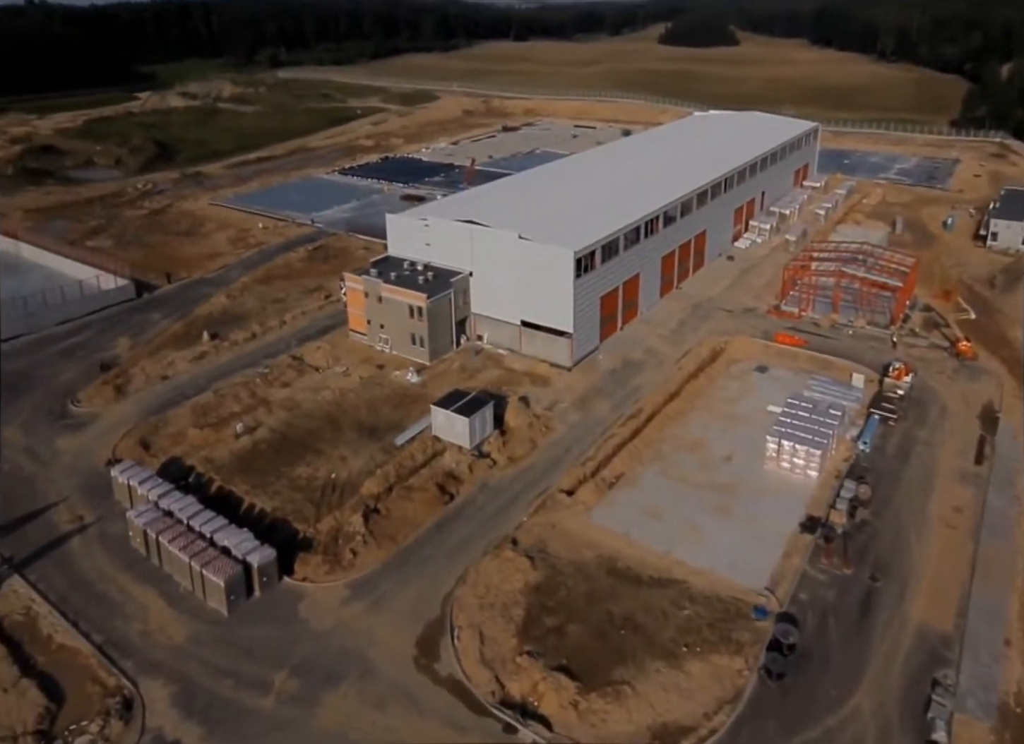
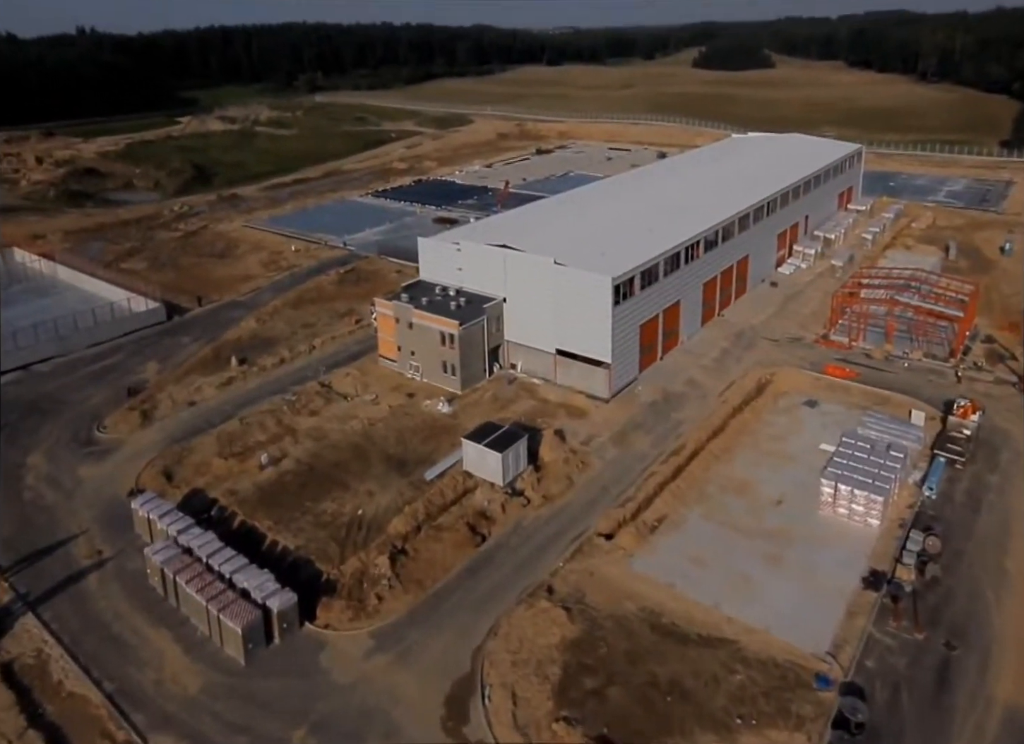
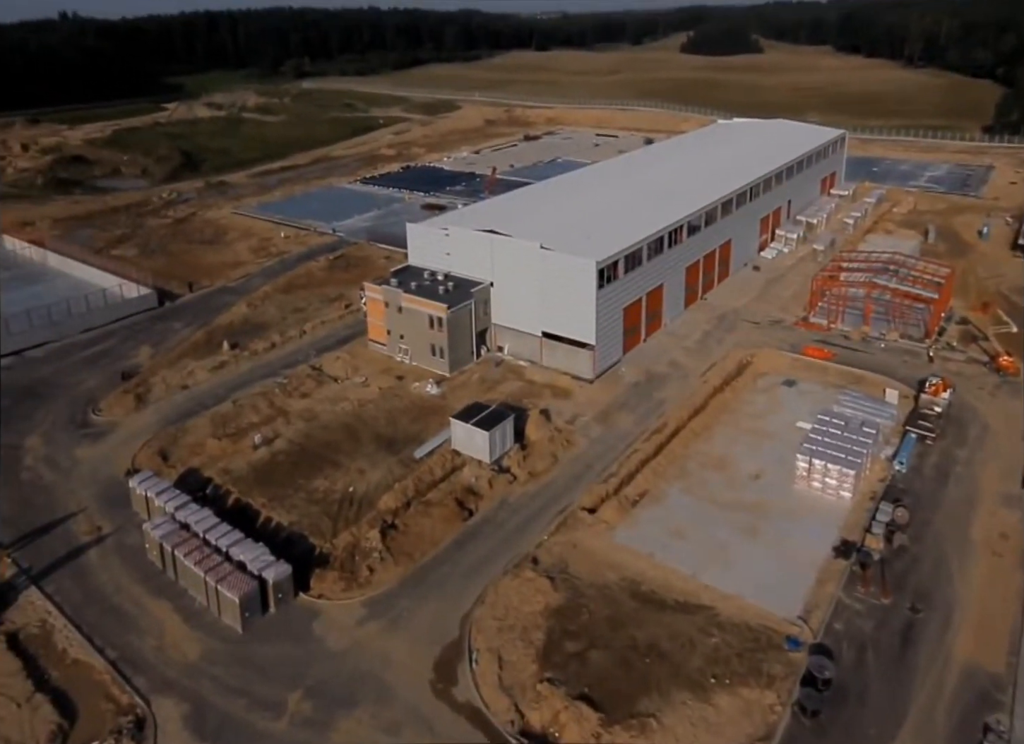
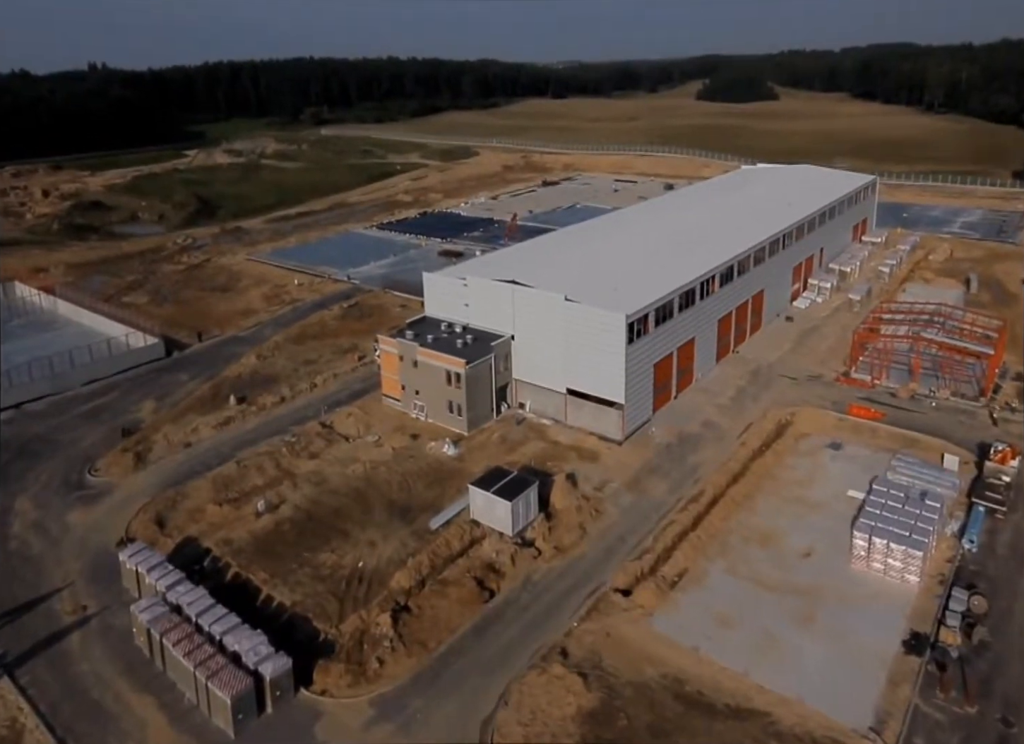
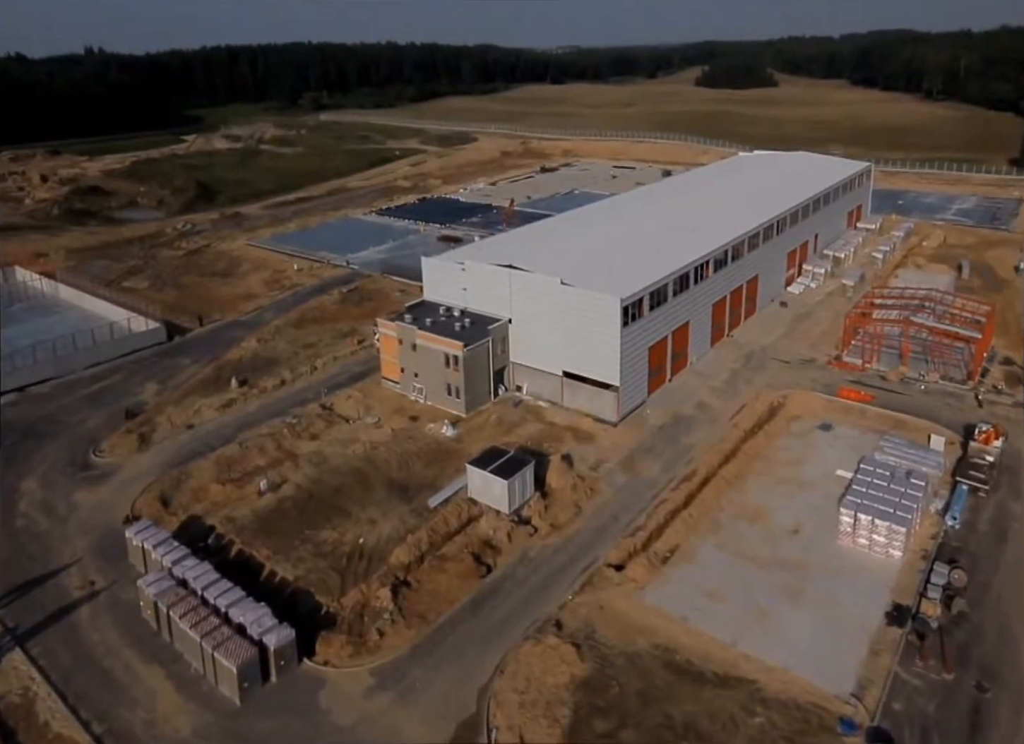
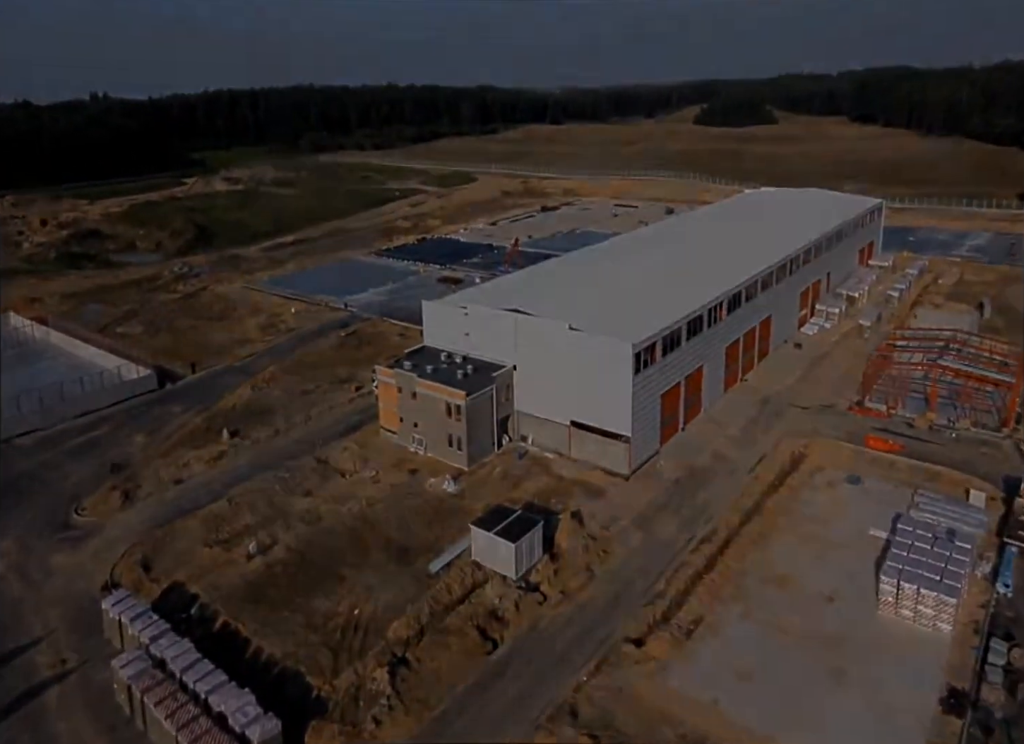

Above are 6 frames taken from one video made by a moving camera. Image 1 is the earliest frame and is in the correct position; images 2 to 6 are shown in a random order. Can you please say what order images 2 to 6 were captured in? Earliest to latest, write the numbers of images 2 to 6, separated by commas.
3, 2, 5, 4, 6
